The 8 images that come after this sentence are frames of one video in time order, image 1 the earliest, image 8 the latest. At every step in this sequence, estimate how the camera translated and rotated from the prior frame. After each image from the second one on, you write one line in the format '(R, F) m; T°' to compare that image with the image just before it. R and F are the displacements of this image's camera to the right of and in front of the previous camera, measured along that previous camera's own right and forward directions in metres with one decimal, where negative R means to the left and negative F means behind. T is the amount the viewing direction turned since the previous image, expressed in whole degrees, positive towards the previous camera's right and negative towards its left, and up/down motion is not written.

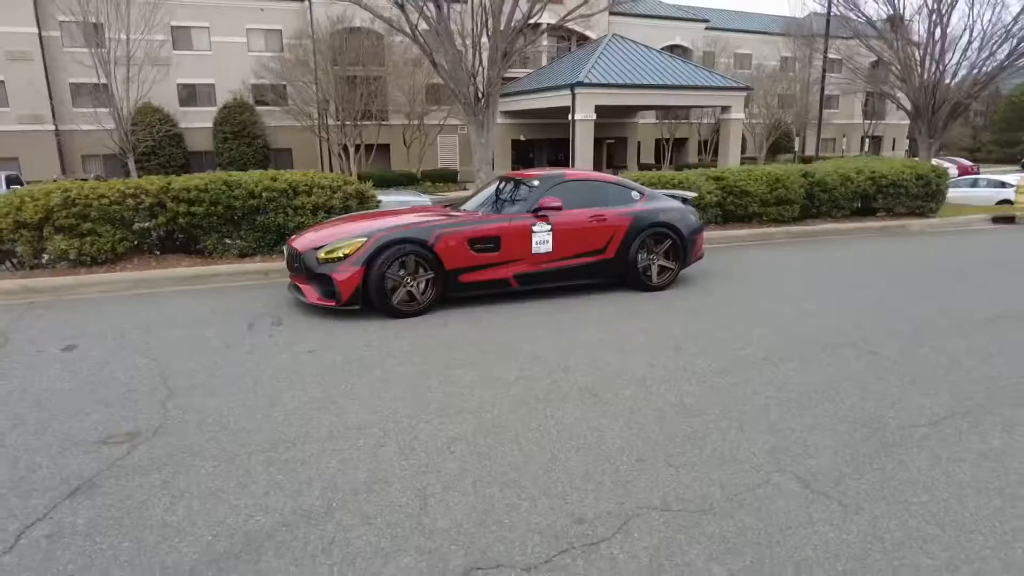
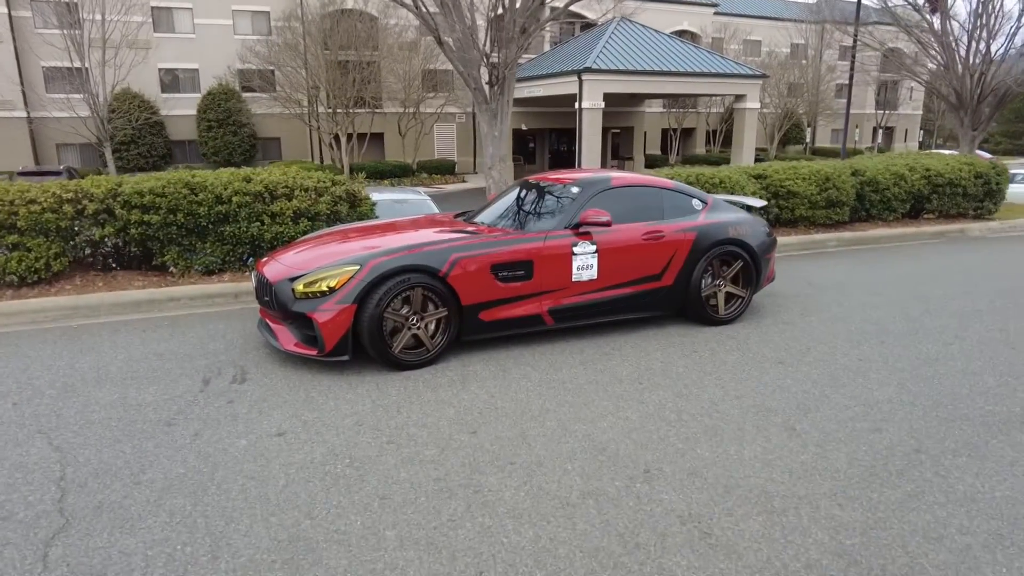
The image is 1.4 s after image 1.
(-0.2, +1.6) m; 0°
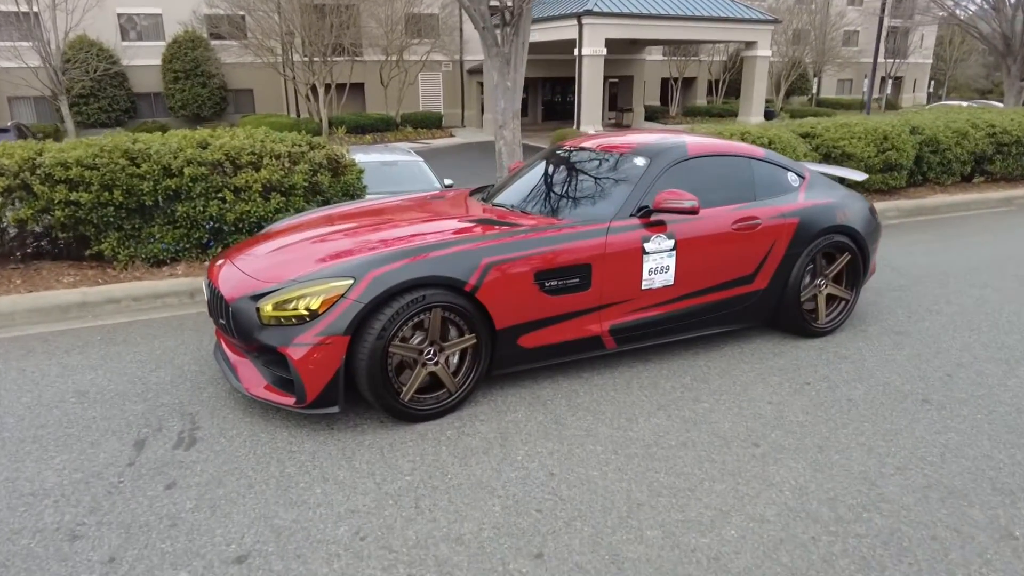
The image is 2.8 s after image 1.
(-0.3, +1.5) m; +1°
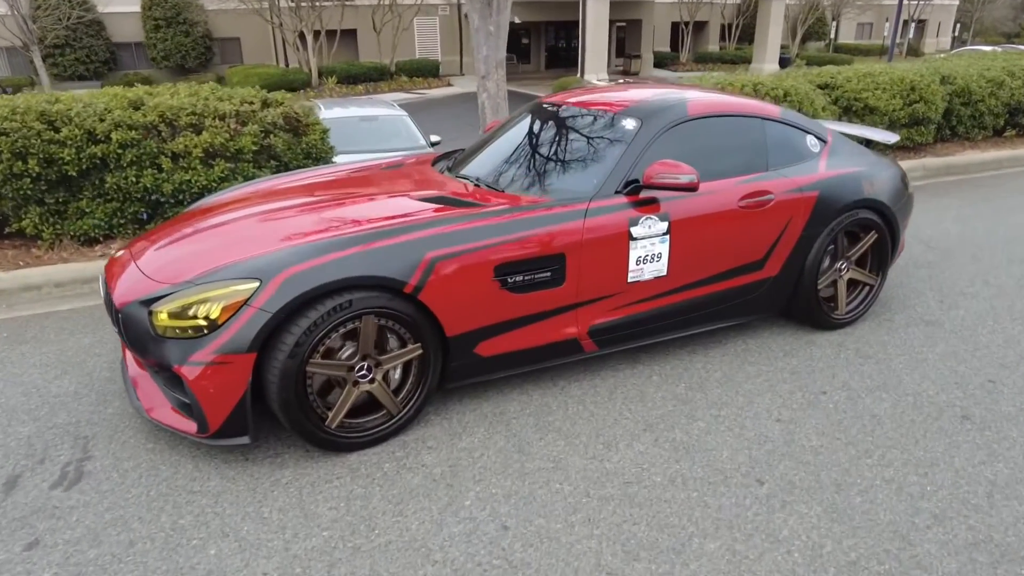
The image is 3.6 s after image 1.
(+0.2, +0.7) m; -1°
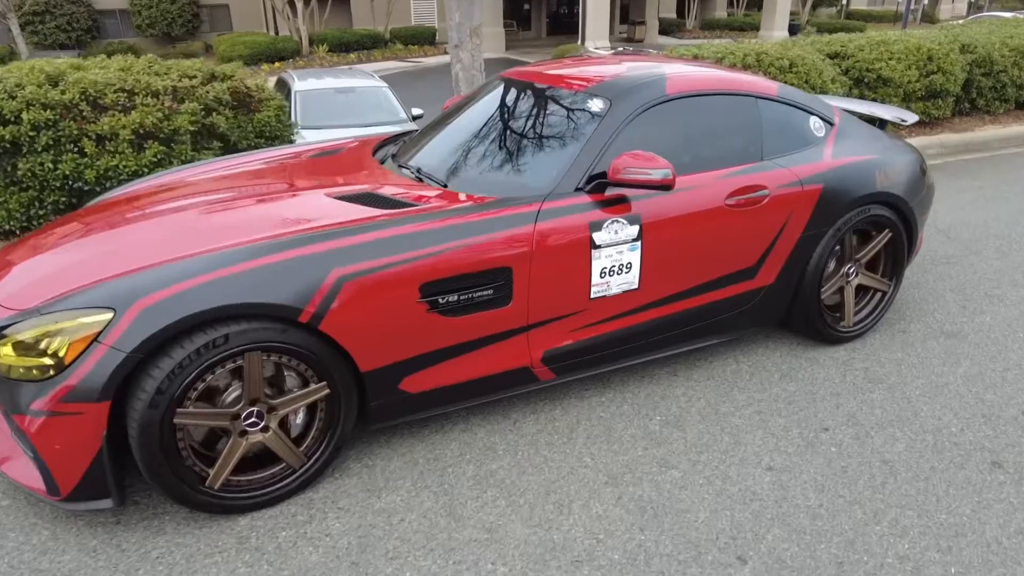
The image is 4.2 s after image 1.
(+0.2, +0.6) m; -1°
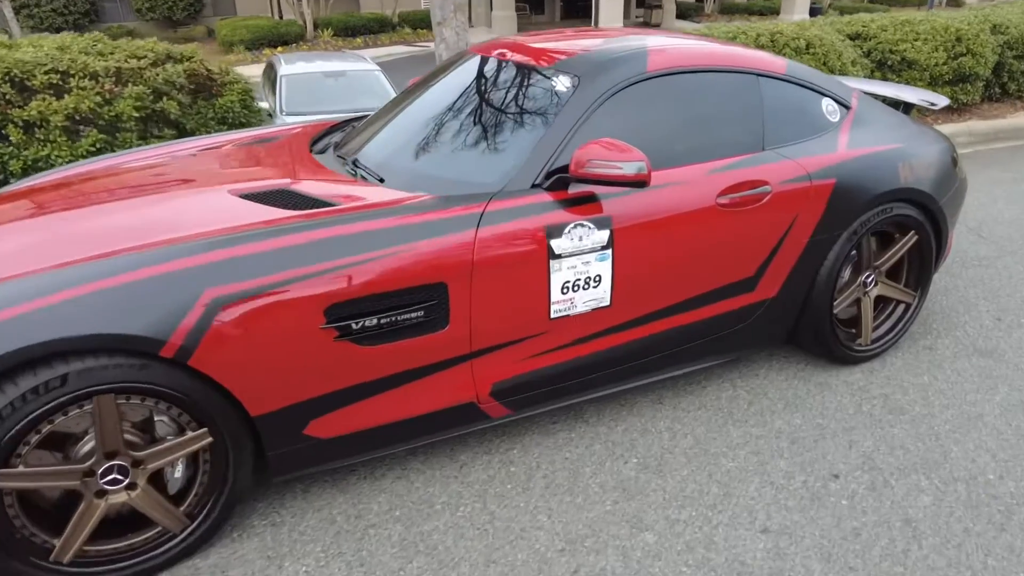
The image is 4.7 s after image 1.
(+0.2, +0.5) m; -1°
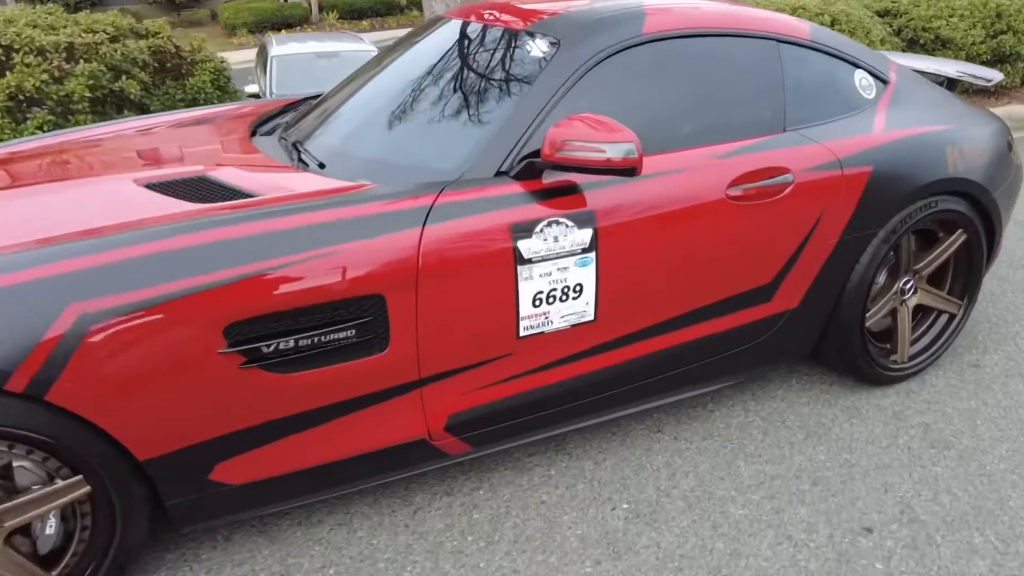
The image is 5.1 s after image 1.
(+0.1, +0.4) m; -1°
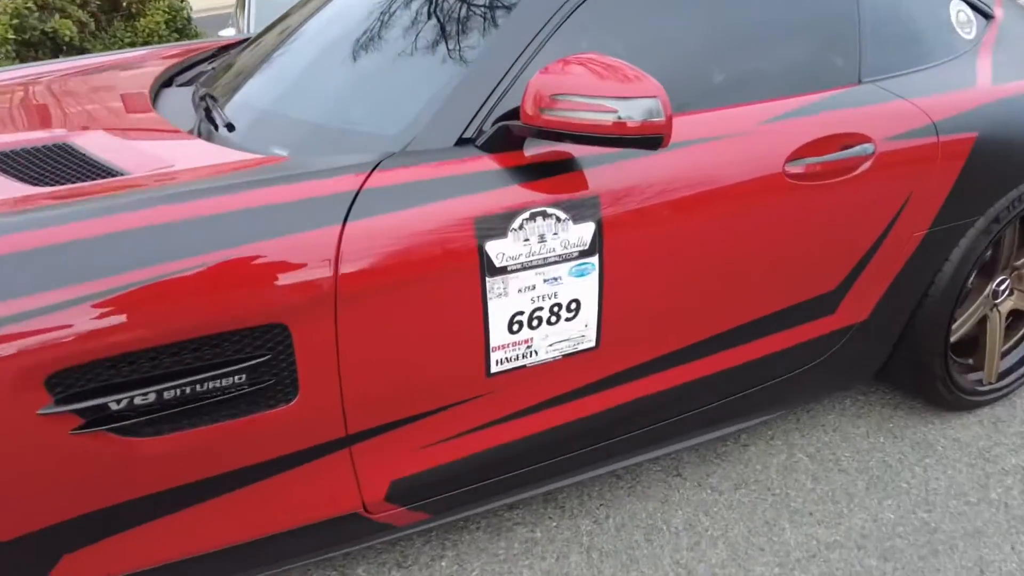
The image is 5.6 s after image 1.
(0.0, +0.6) m; 0°
